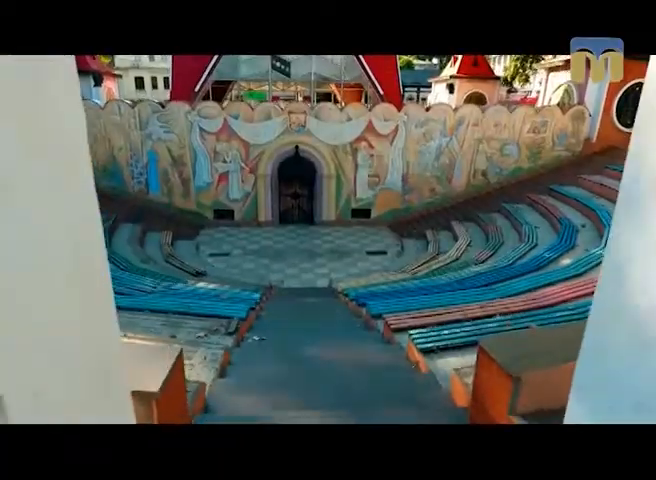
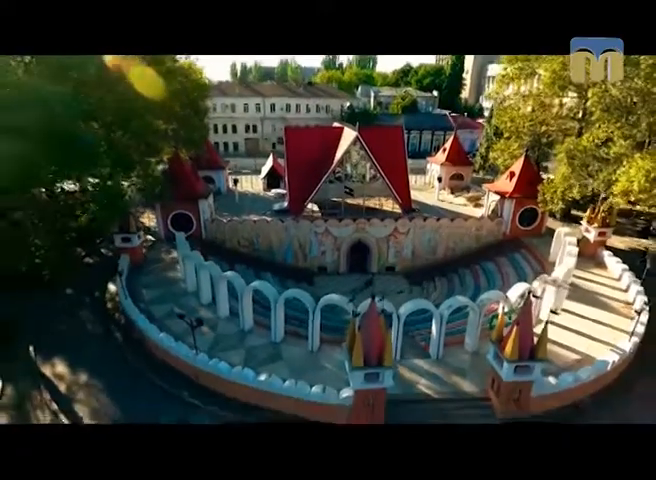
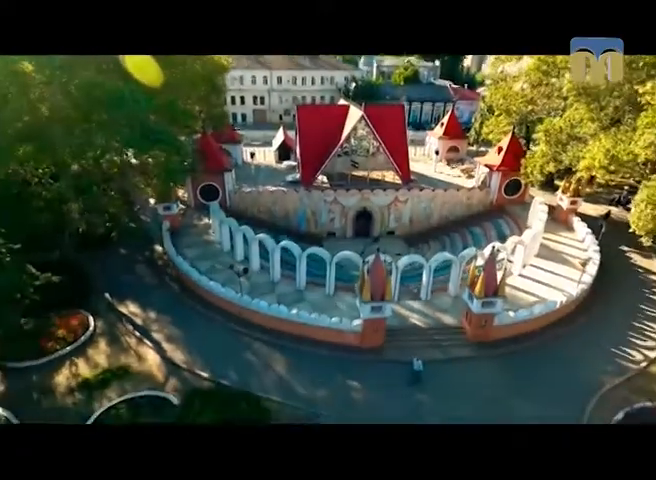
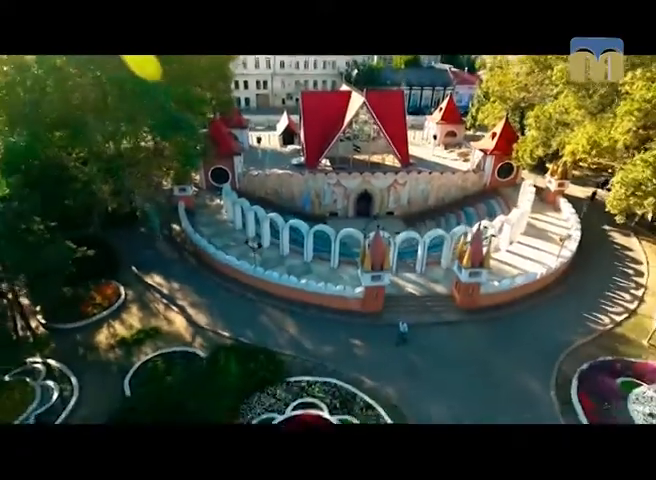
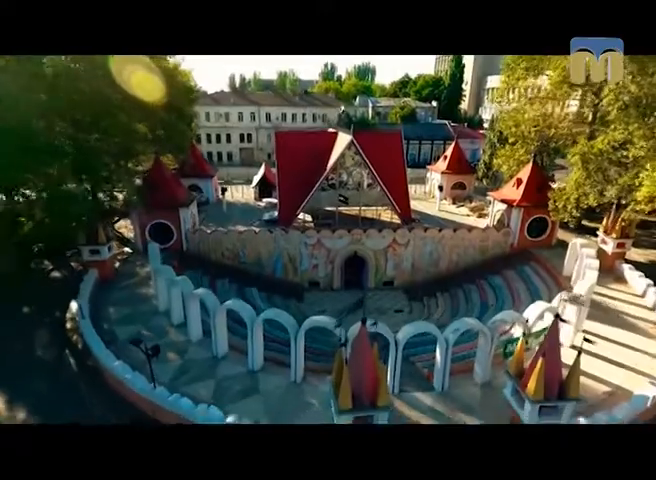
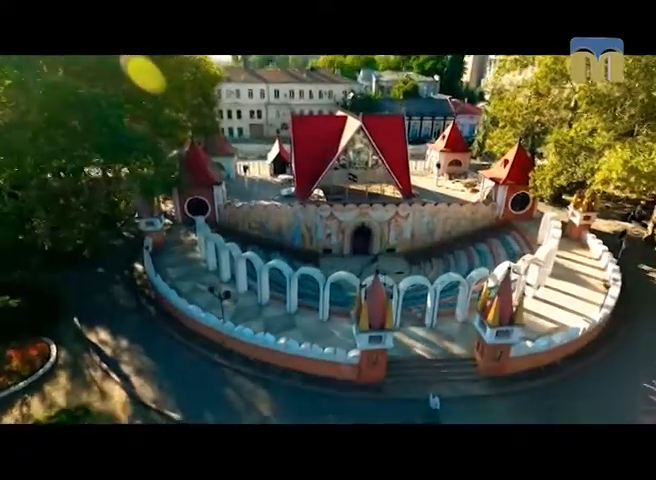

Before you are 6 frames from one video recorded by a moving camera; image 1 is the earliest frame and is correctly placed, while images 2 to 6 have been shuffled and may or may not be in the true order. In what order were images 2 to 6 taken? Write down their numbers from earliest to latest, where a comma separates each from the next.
5, 2, 6, 3, 4
